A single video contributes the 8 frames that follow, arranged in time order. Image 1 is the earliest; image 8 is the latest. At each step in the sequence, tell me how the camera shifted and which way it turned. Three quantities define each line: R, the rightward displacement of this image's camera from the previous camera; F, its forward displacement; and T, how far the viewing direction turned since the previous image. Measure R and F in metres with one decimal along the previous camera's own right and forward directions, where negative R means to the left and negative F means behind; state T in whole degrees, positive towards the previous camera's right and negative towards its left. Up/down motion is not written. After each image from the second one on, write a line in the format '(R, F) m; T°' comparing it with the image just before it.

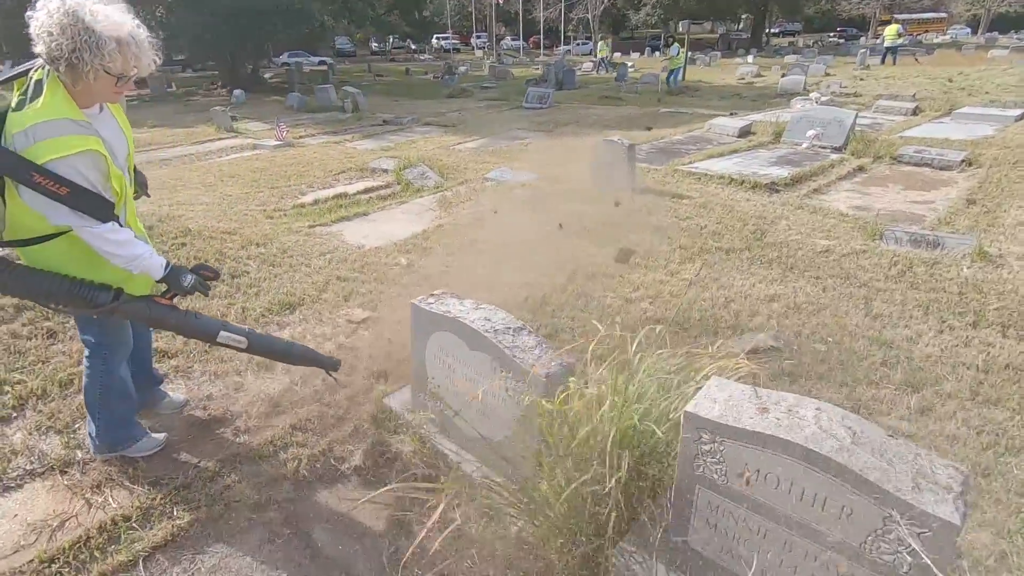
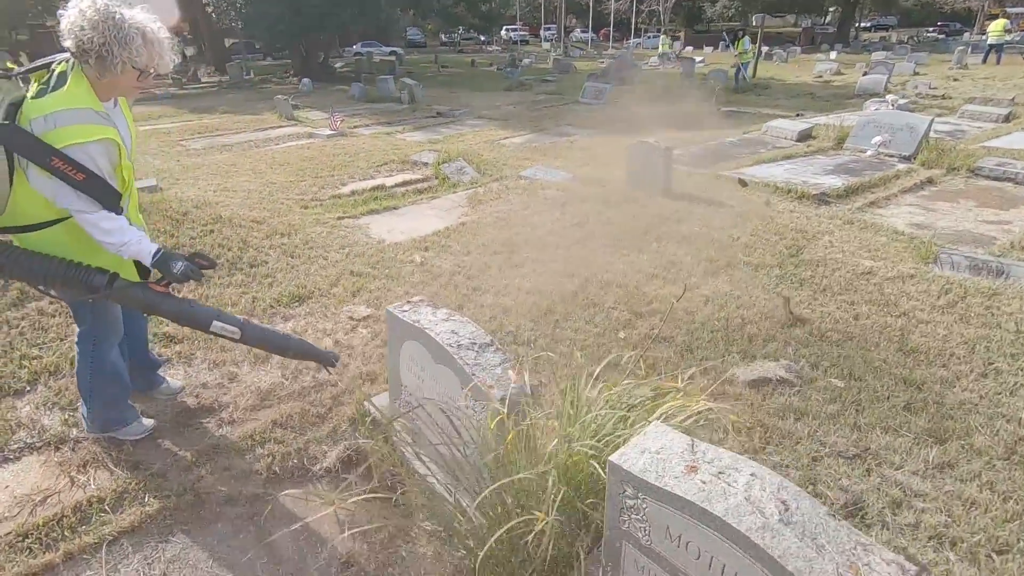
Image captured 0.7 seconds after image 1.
(+0.3, +0.1) m; -6°
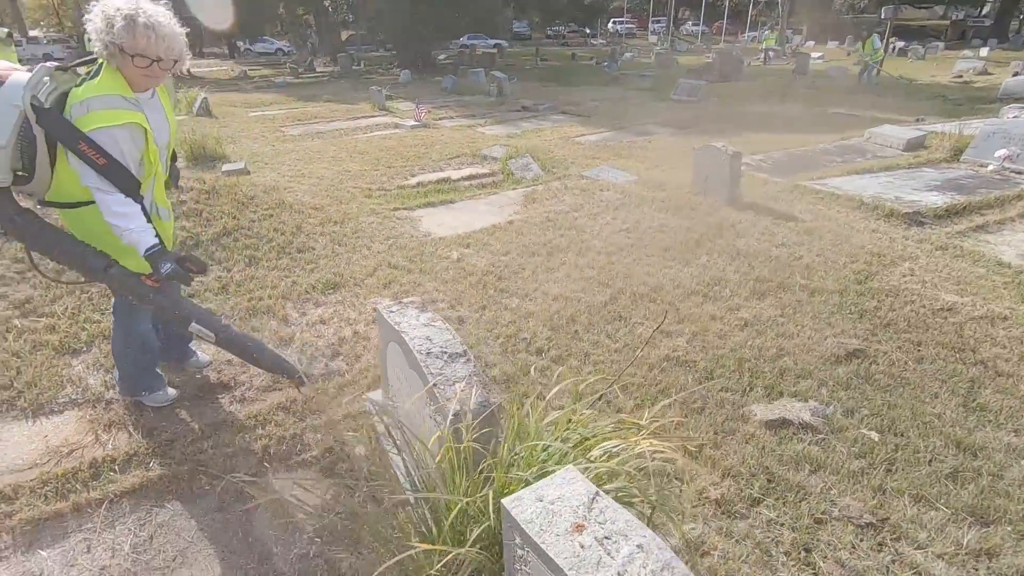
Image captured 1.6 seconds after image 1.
(+0.4, +0.1) m; -9°
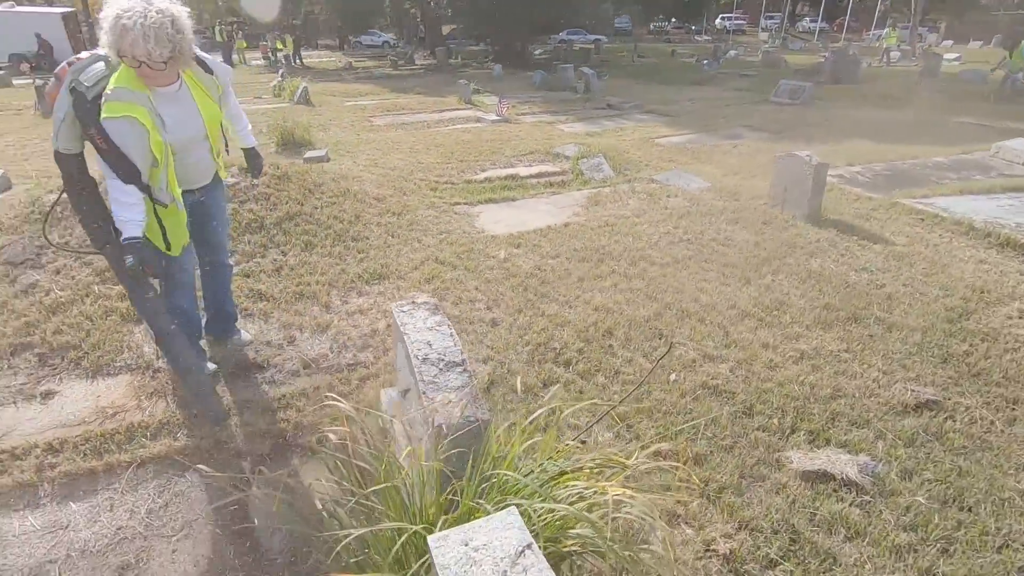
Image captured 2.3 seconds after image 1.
(+0.3, +0.1) m; -9°
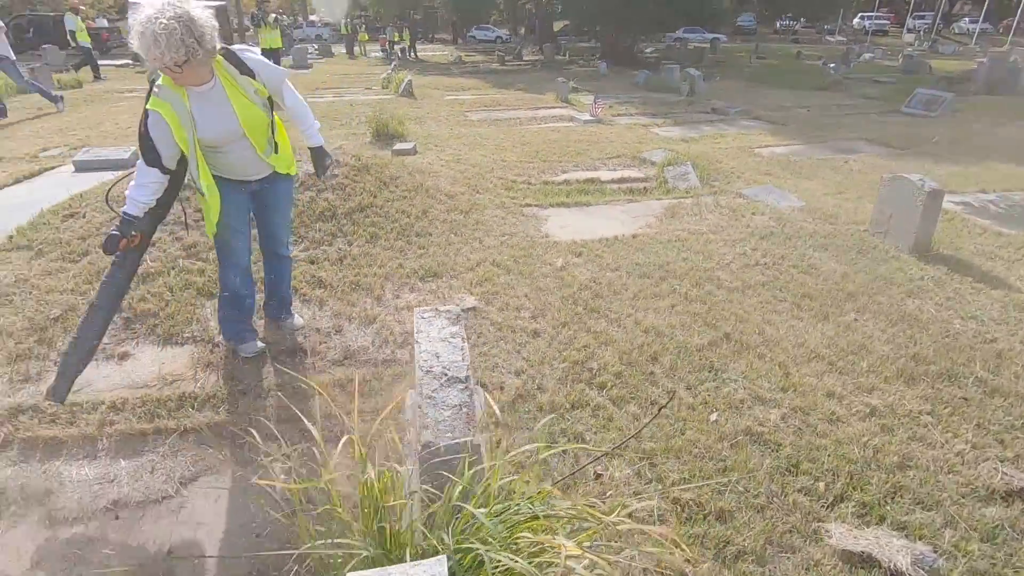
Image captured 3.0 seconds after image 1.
(+0.3, +0.1) m; -10°
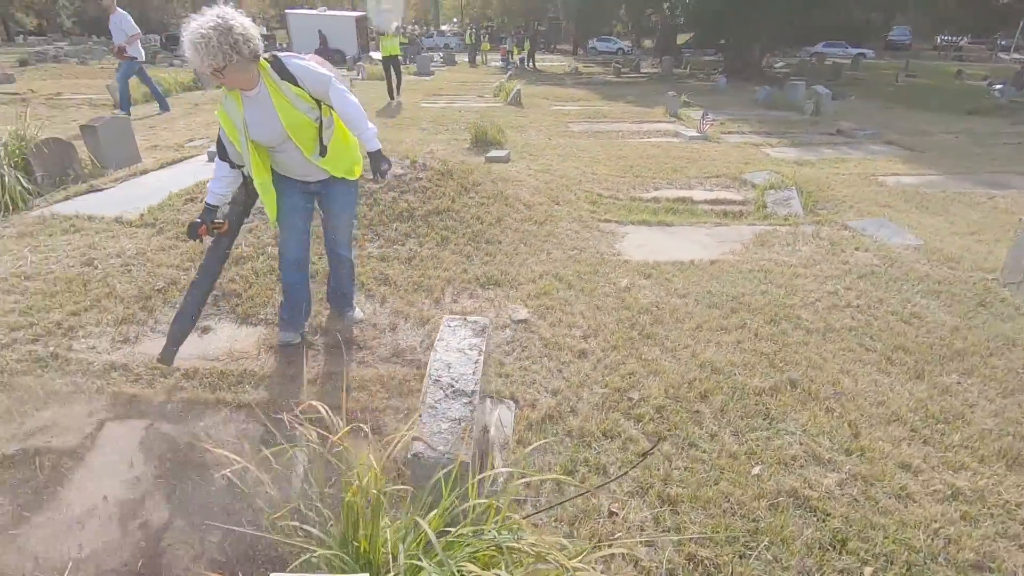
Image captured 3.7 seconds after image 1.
(+0.3, +0.1) m; -11°
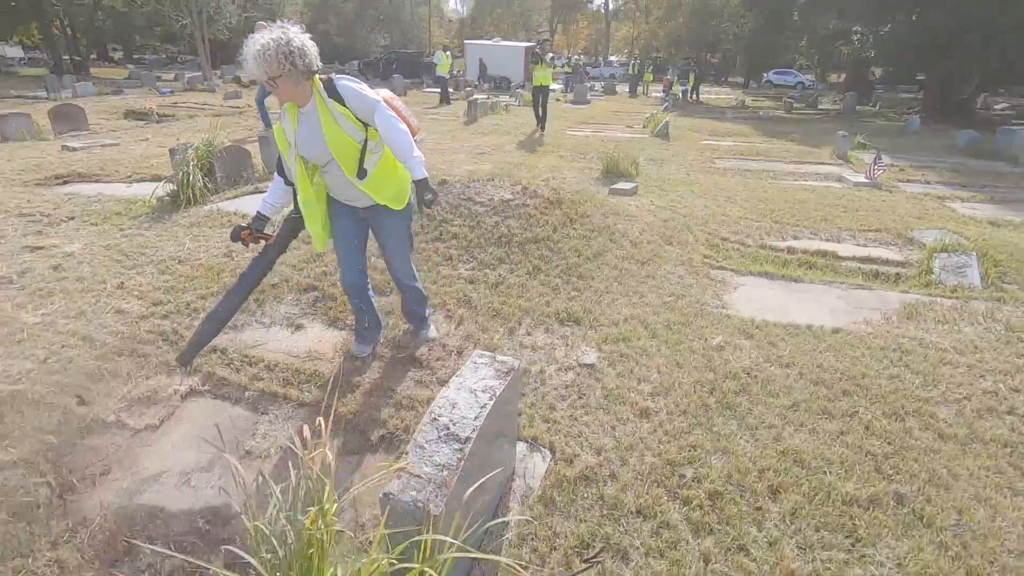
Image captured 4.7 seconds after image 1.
(+0.4, +0.2) m; -15°
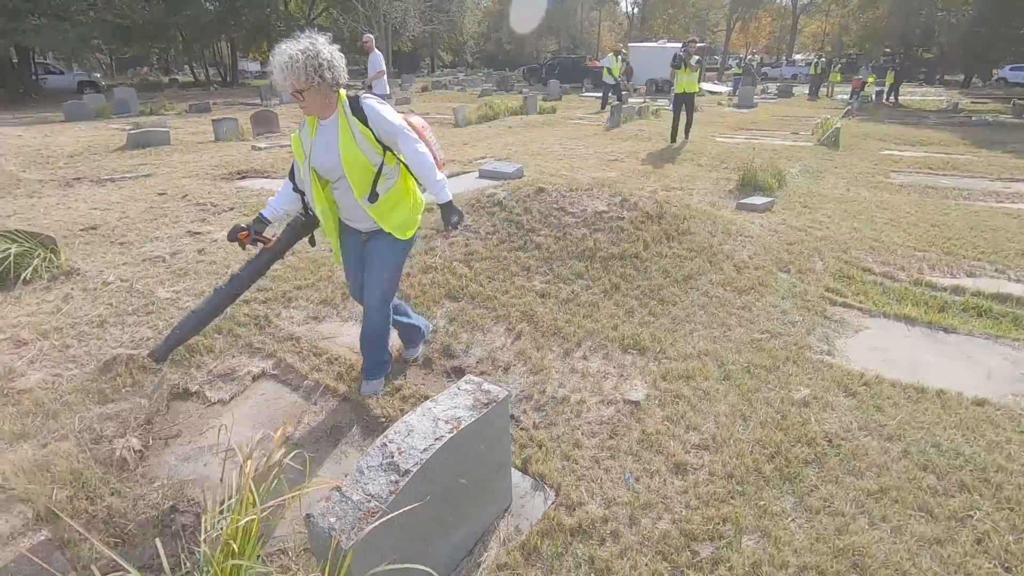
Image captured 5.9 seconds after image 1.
(+0.6, +0.2) m; -16°
